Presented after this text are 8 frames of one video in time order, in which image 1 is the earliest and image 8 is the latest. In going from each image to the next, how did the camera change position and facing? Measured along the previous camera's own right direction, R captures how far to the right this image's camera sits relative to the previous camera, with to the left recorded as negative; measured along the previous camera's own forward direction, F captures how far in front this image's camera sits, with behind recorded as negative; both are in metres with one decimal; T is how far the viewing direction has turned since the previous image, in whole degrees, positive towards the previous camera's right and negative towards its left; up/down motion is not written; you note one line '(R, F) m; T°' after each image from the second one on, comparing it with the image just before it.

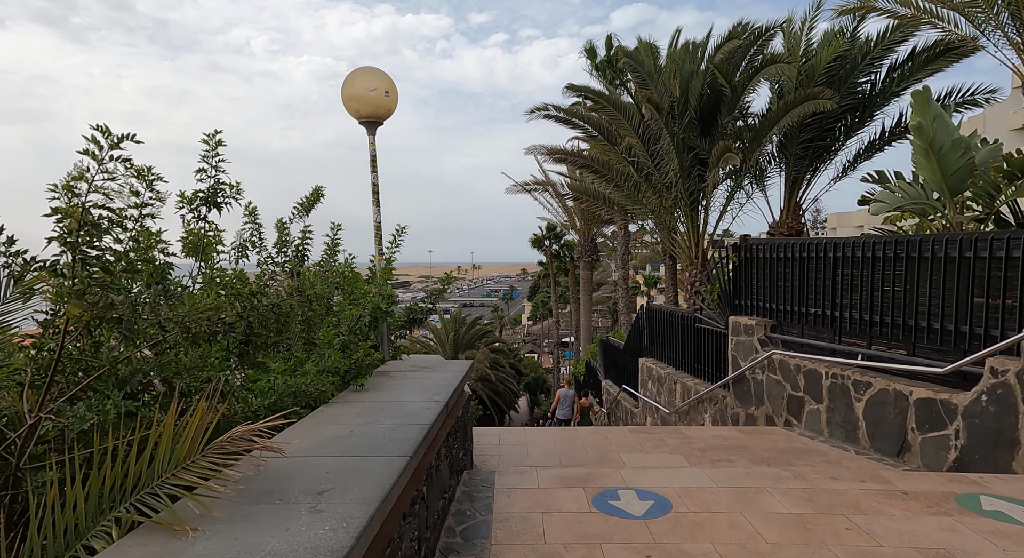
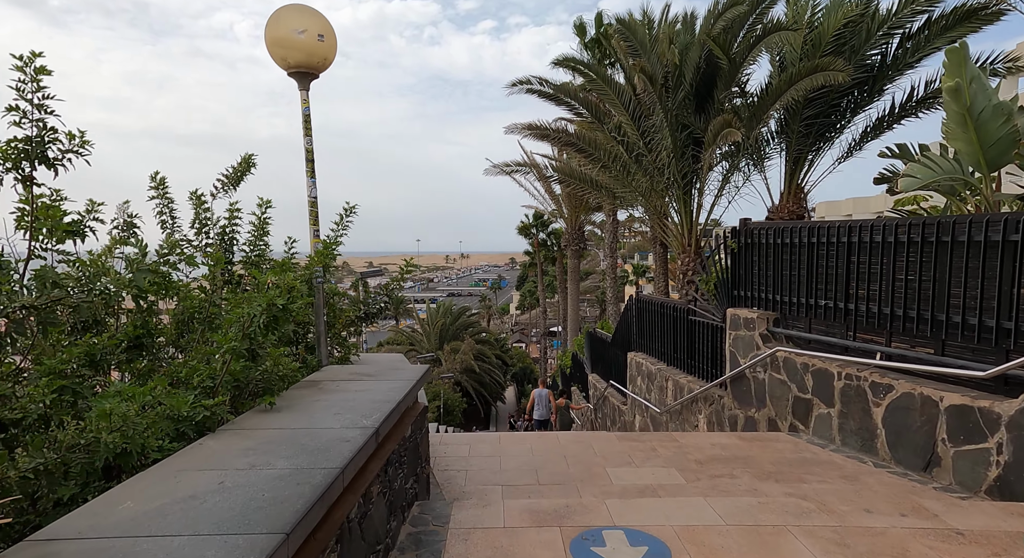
(+0.1, +0.7) m; +1°
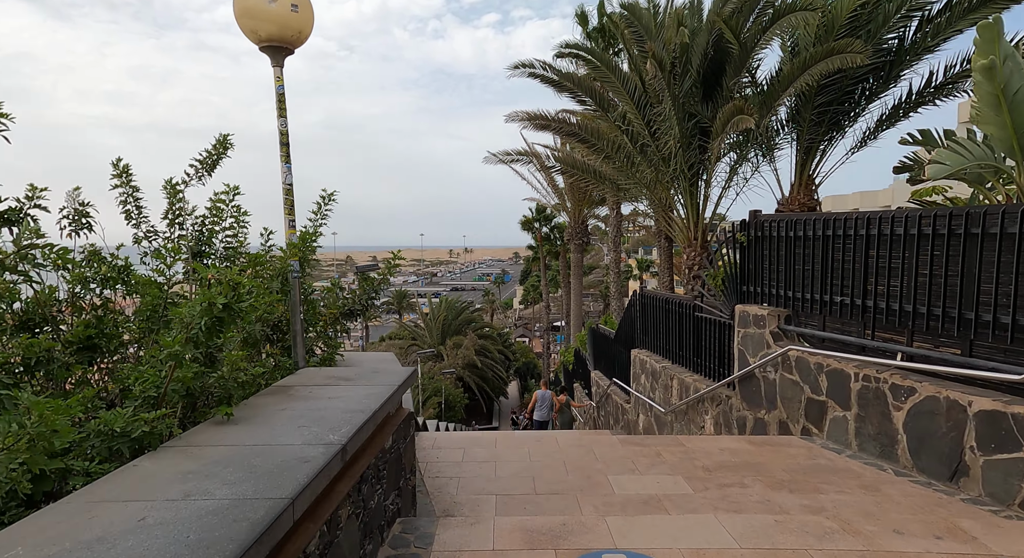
(+0.1, +0.3) m; 0°
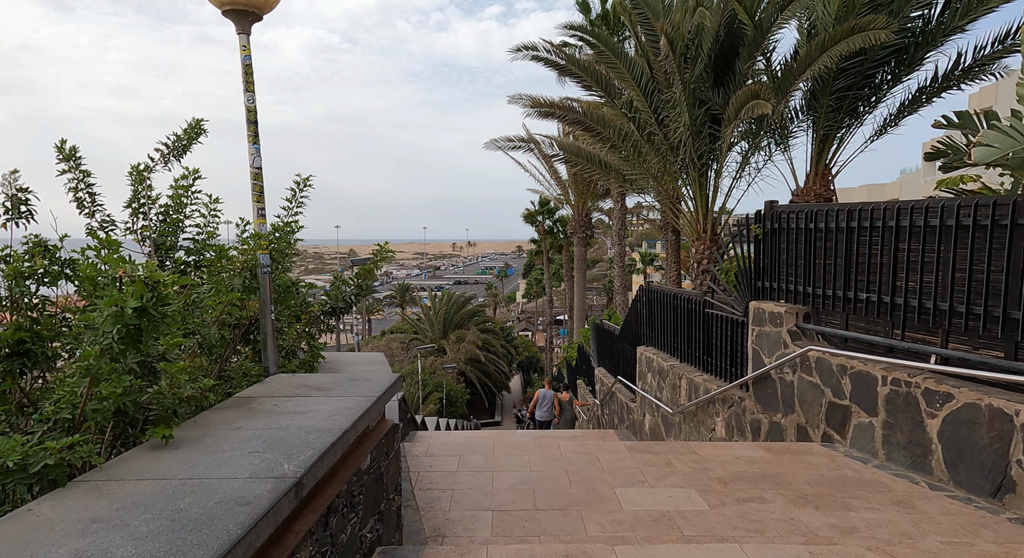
(0.0, +0.4) m; 0°
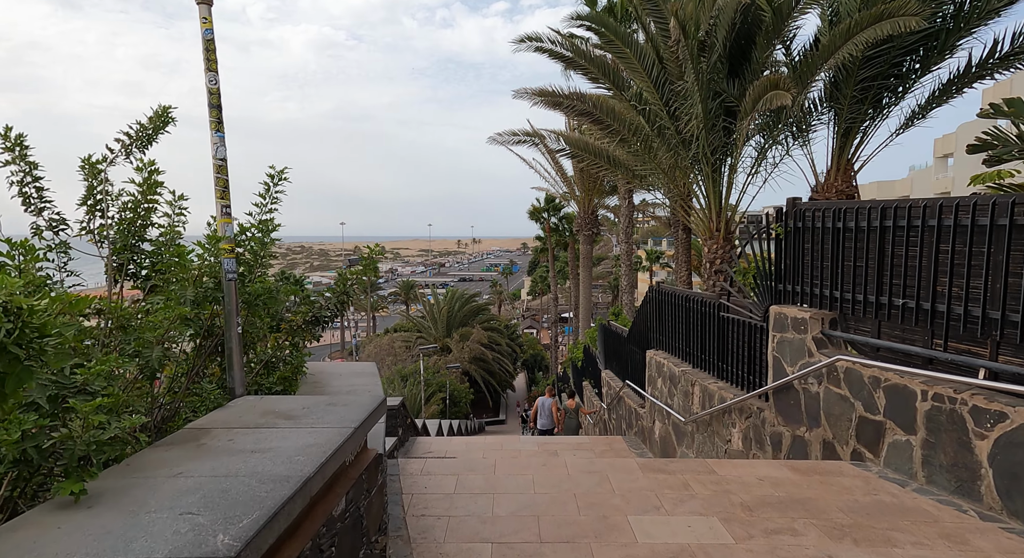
(0.0, +0.4) m; 0°
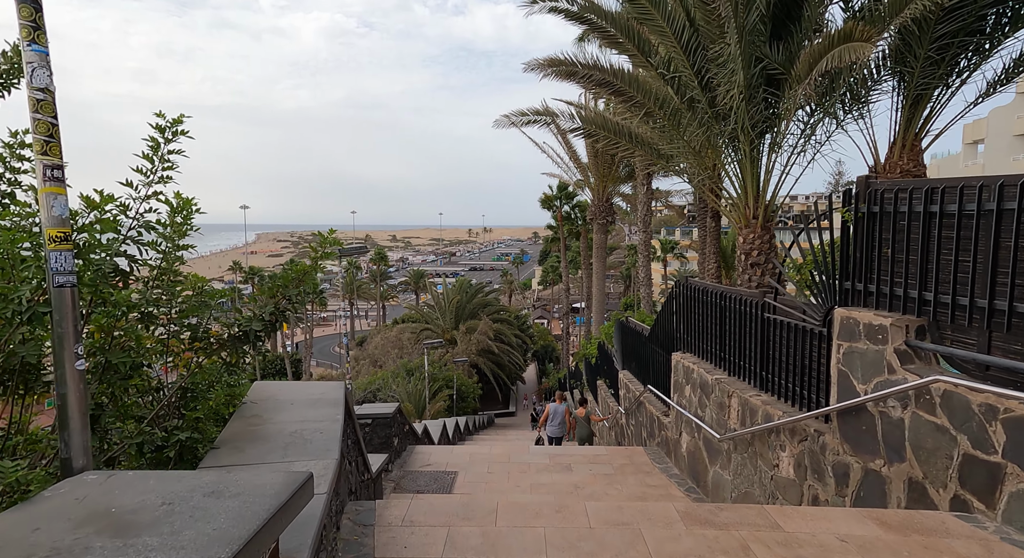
(0.0, +1.0) m; -1°
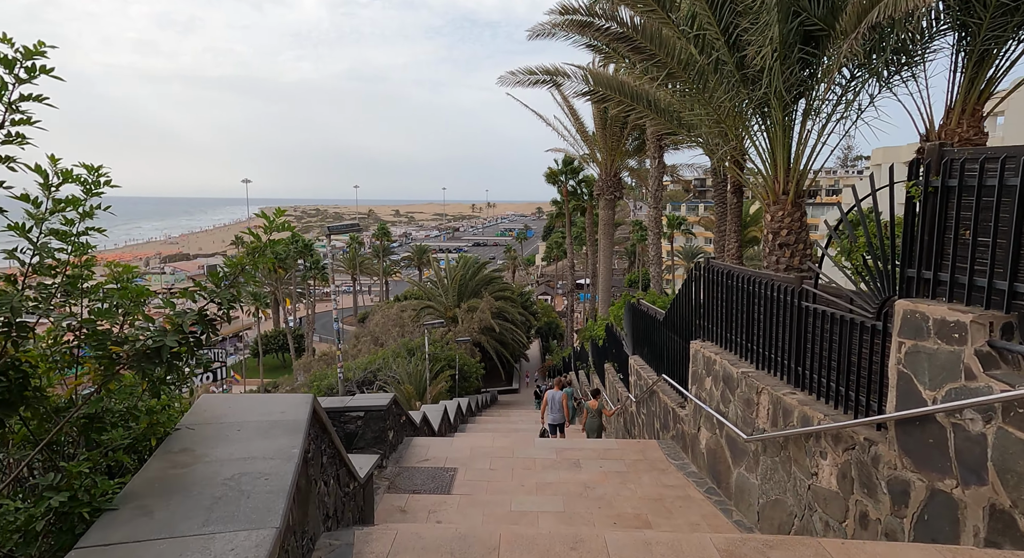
(0.0, +0.7) m; 0°
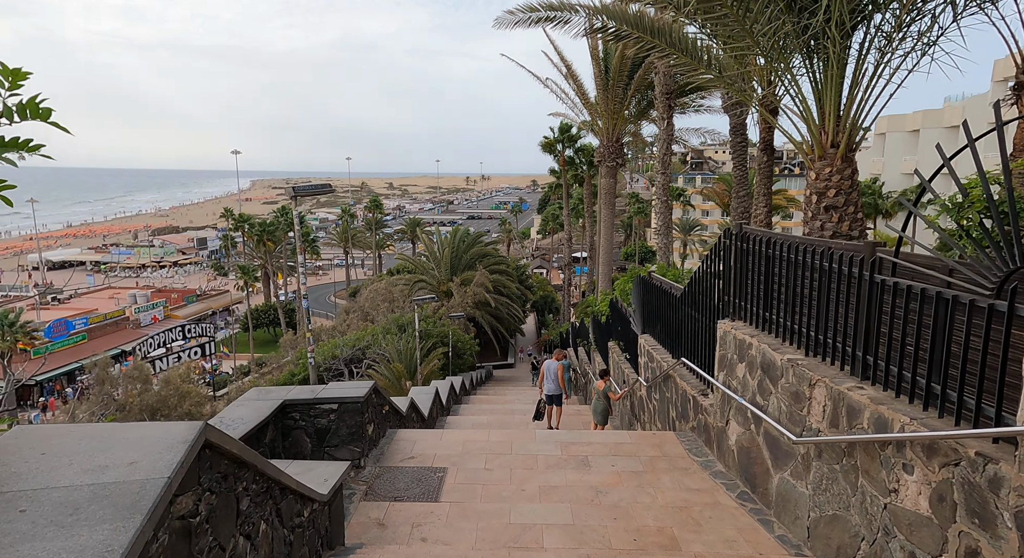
(0.0, +1.1) m; +1°
